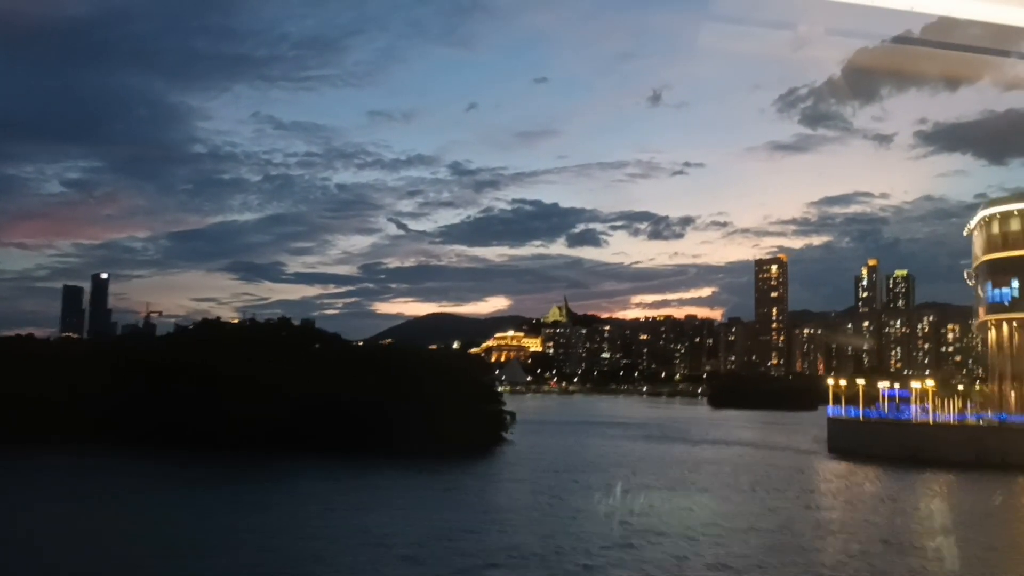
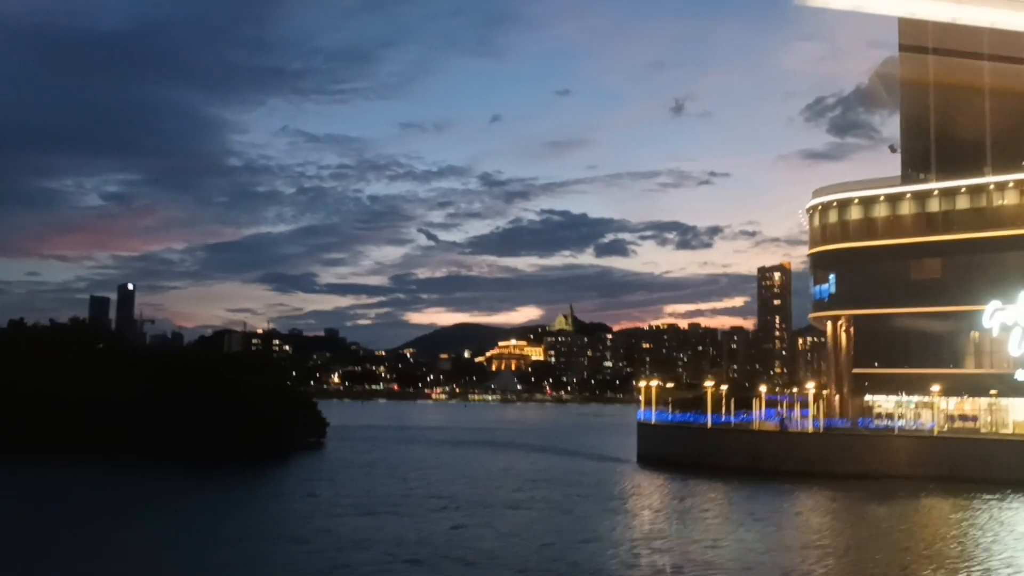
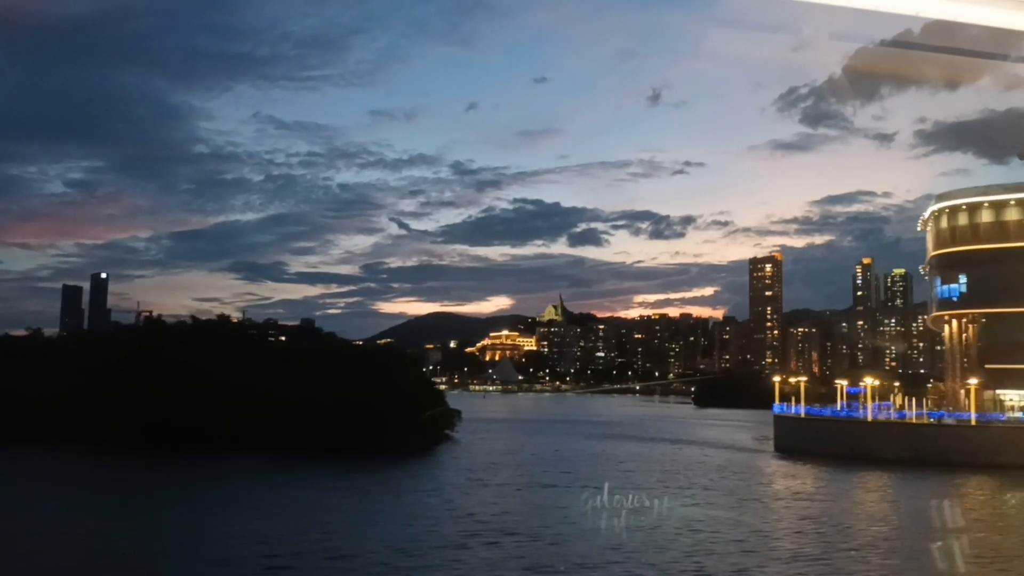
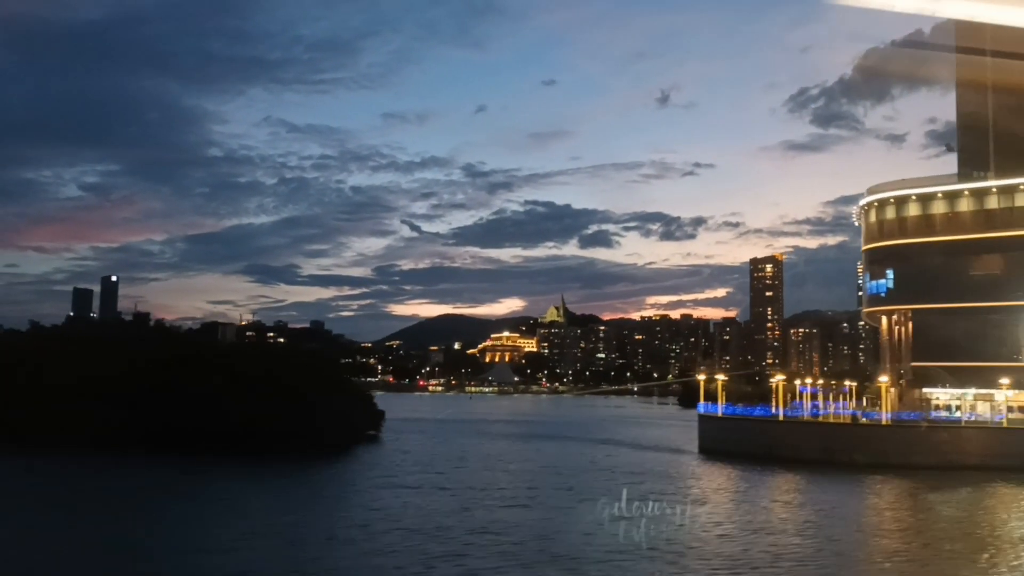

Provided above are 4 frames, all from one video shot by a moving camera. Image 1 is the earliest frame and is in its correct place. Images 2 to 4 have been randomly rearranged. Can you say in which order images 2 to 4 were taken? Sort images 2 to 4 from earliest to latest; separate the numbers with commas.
3, 4, 2
